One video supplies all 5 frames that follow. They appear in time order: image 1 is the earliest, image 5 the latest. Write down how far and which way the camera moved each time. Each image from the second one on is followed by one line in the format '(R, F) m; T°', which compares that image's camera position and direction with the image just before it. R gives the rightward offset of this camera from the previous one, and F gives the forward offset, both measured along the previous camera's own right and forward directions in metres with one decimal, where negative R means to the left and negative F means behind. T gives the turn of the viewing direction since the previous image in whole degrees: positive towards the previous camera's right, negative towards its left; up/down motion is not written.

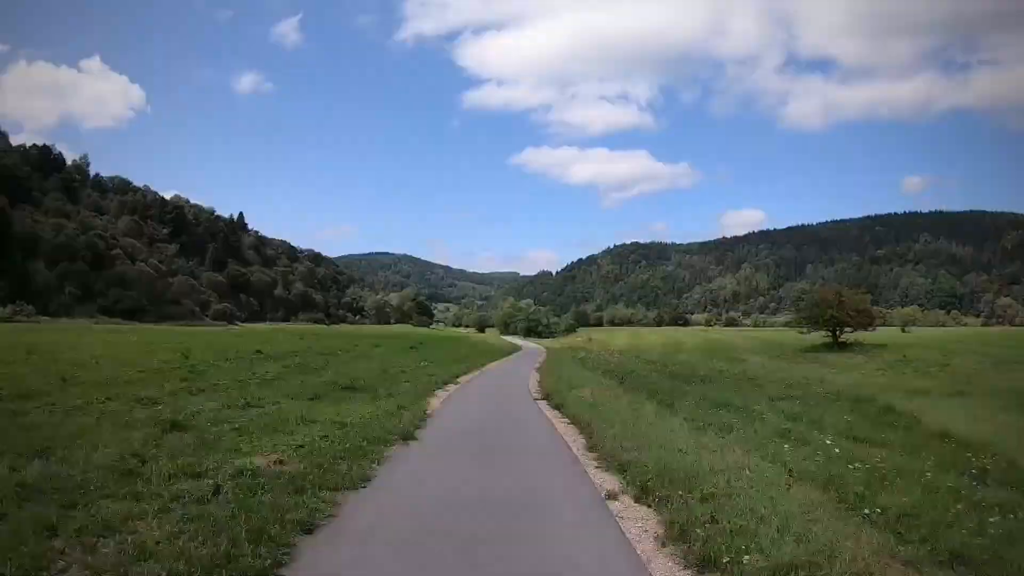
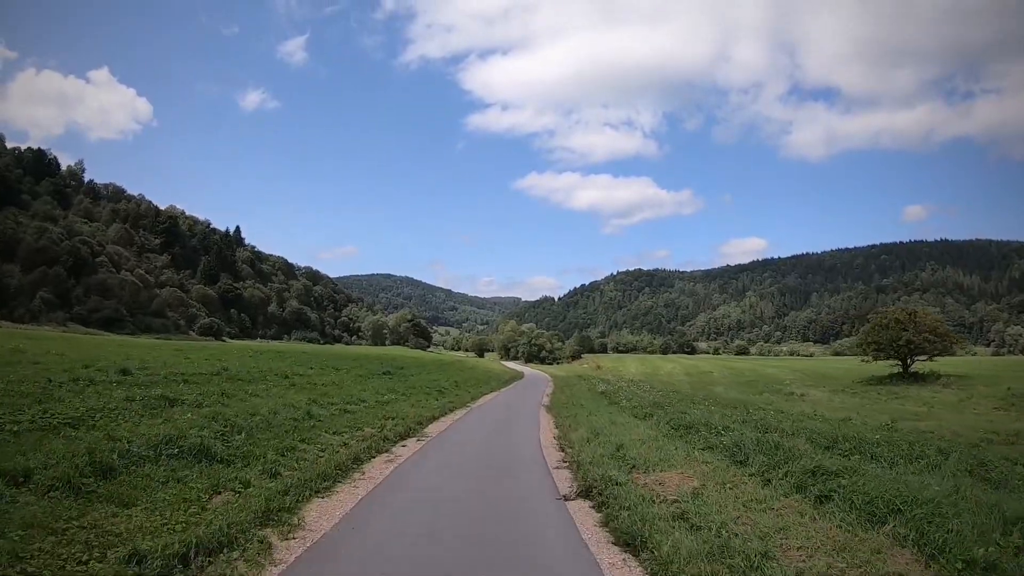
(0.0, +5.5) m; 0°
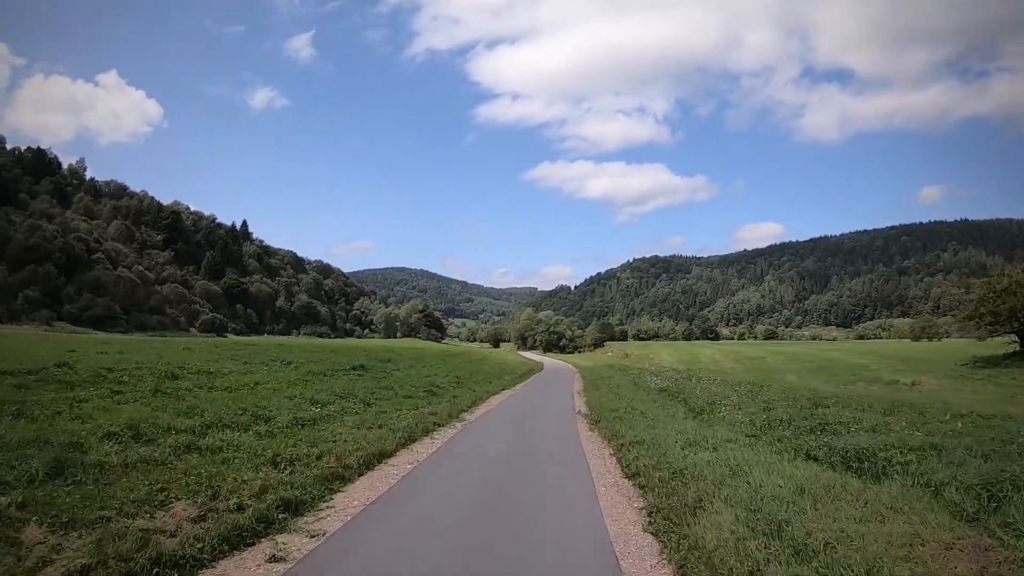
(0.0, +5.1) m; -1°
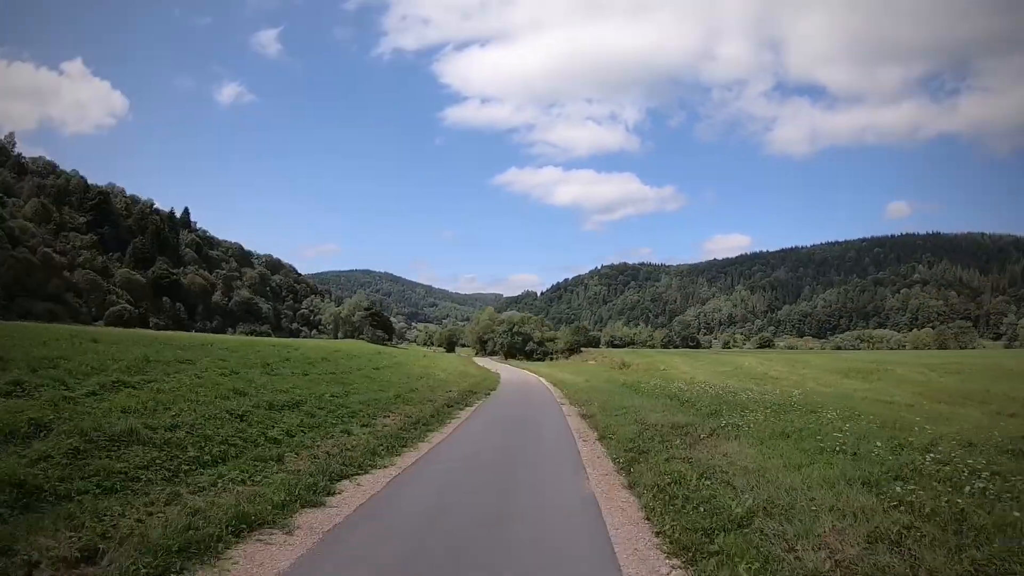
(+1.2, +11.2) m; +2°
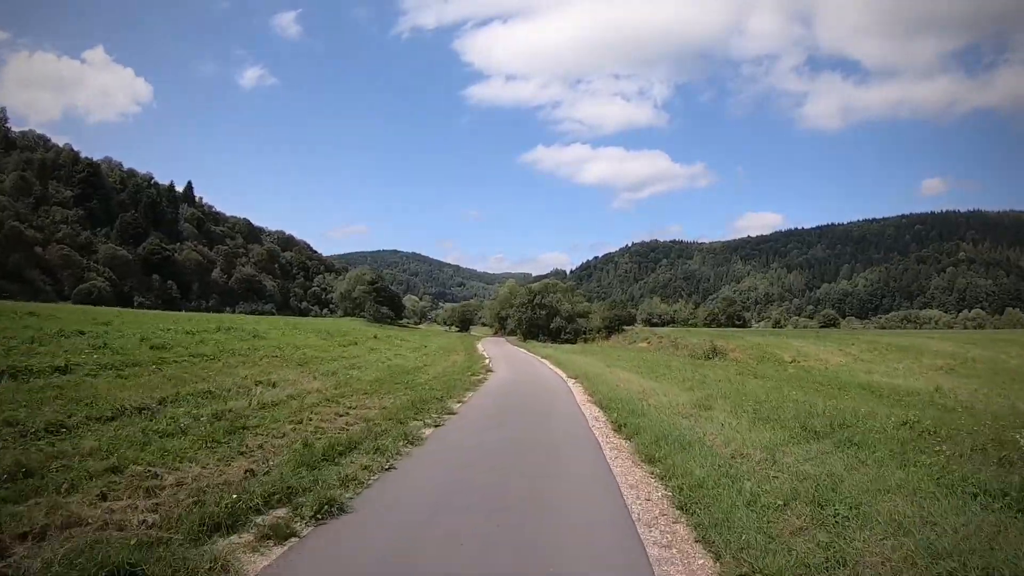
(+0.5, +8.3) m; -3°
